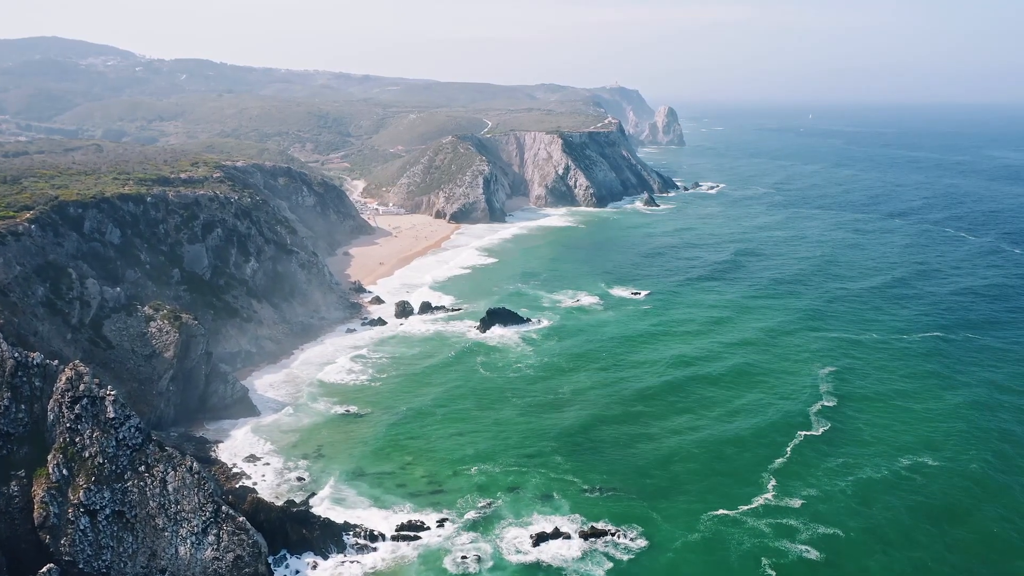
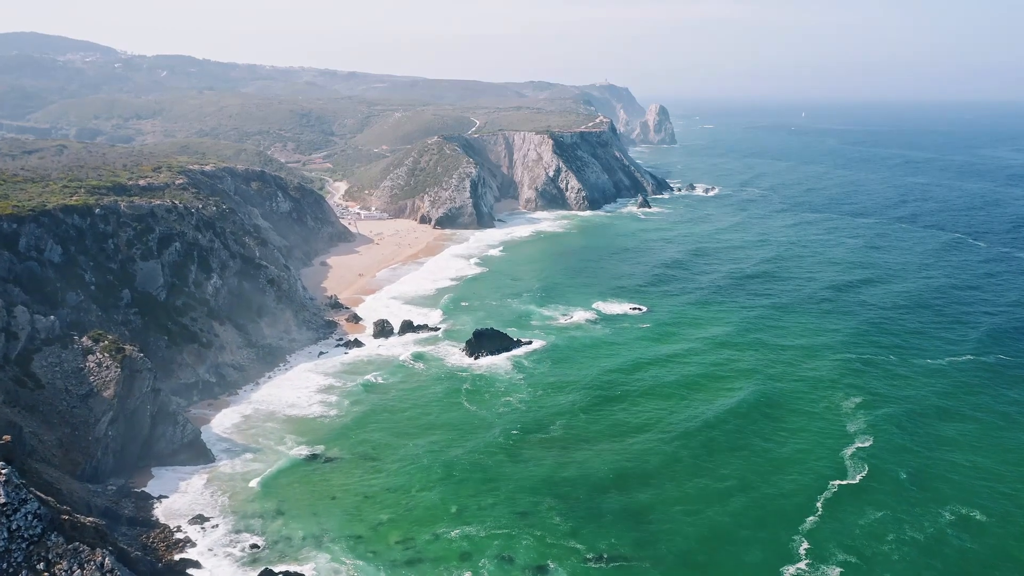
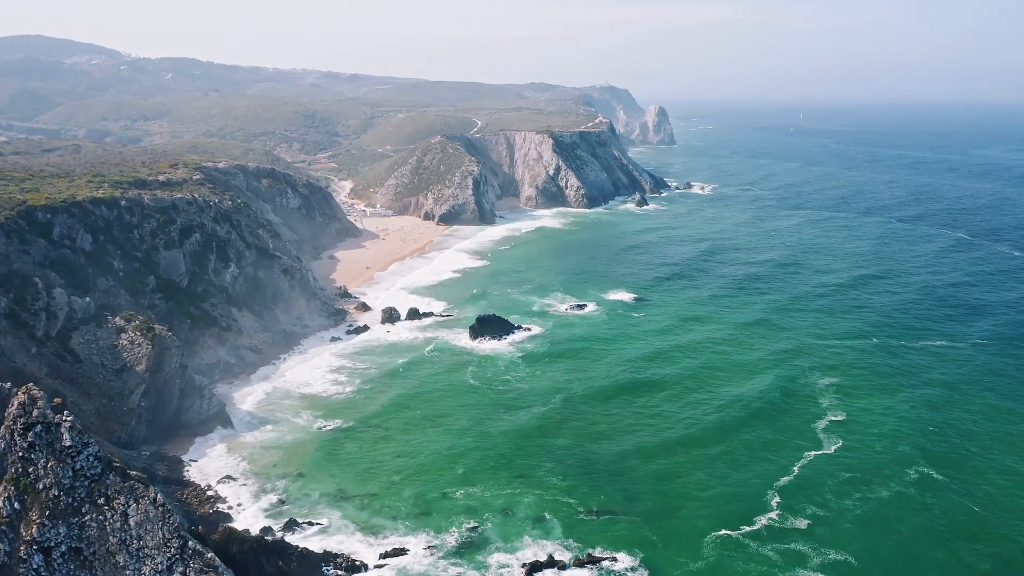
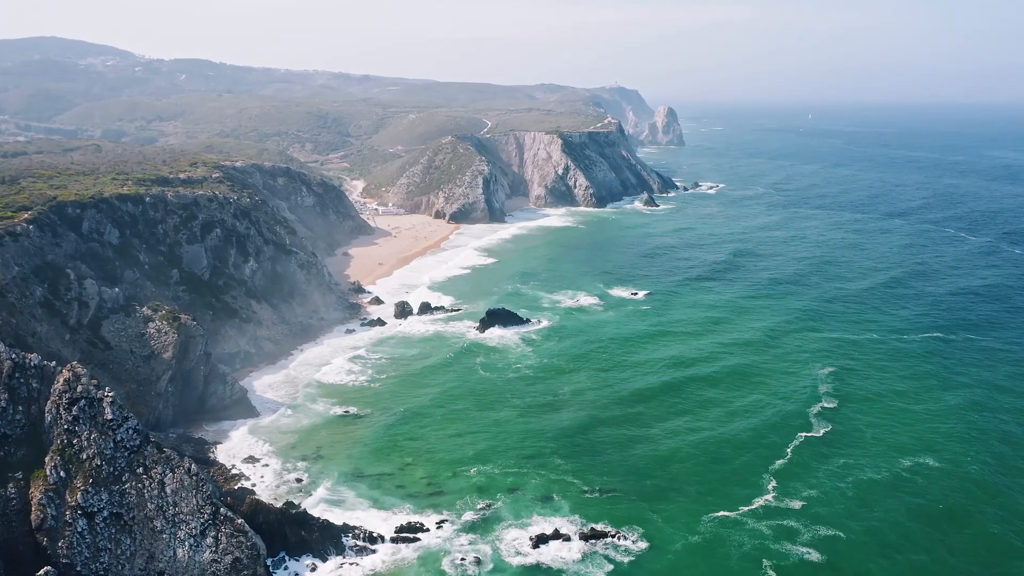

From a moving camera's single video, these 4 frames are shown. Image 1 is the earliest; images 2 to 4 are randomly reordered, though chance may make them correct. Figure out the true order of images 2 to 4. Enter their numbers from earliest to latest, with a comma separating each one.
4, 3, 2
